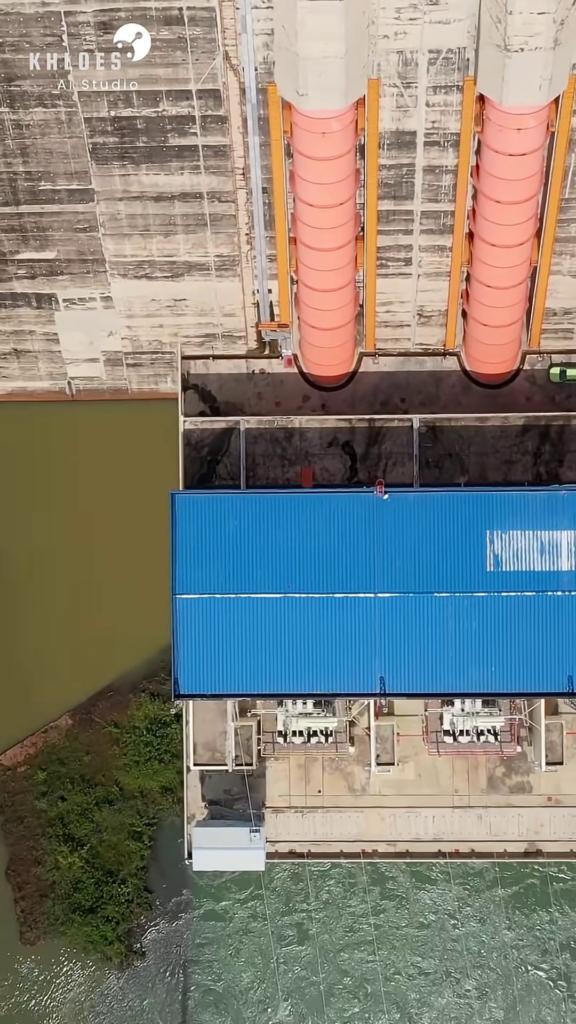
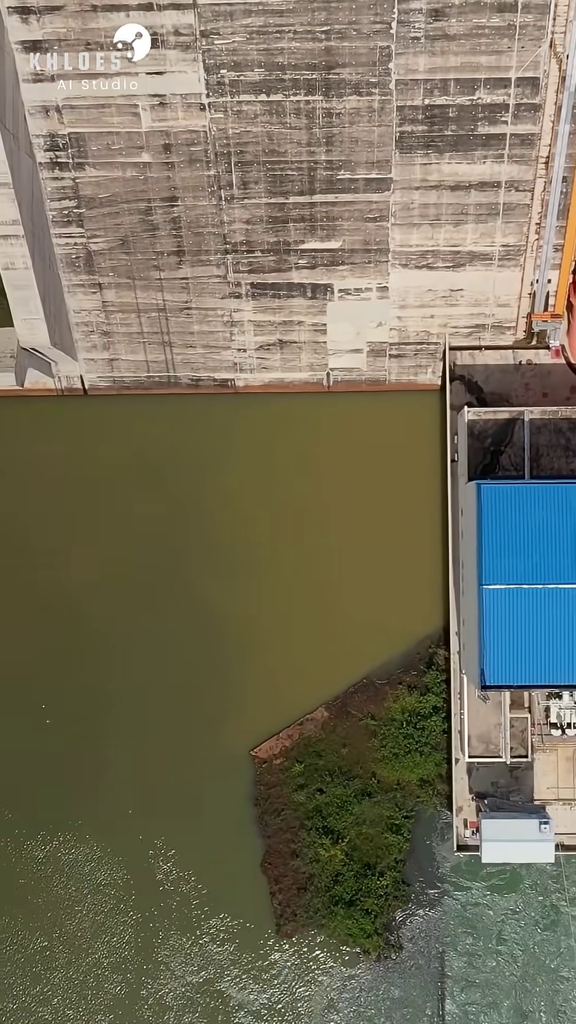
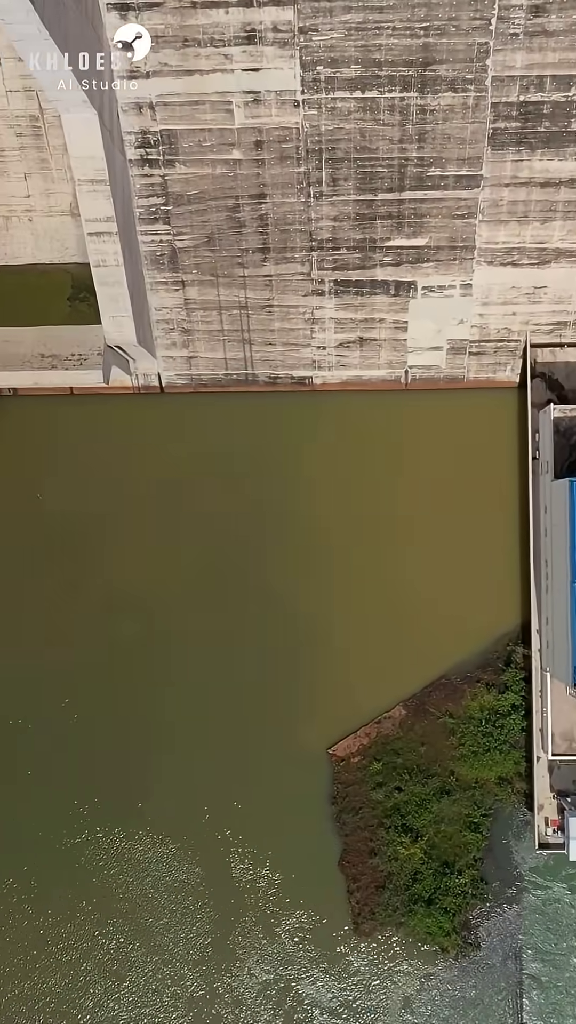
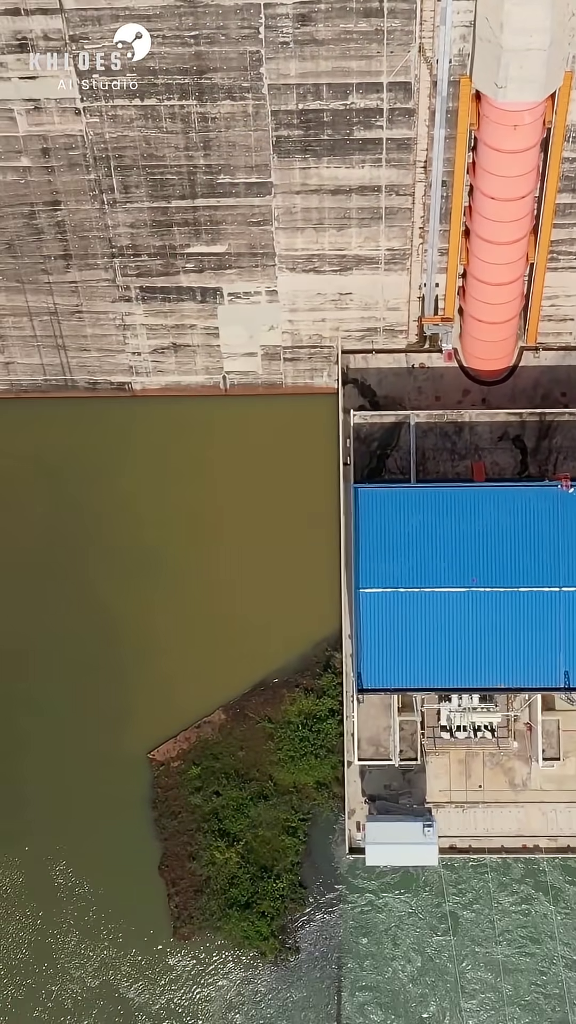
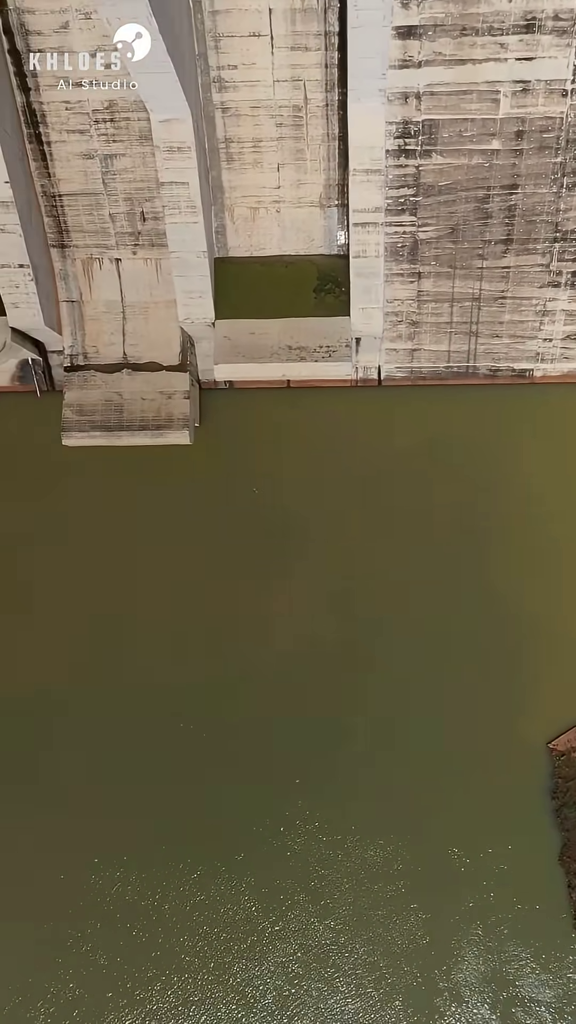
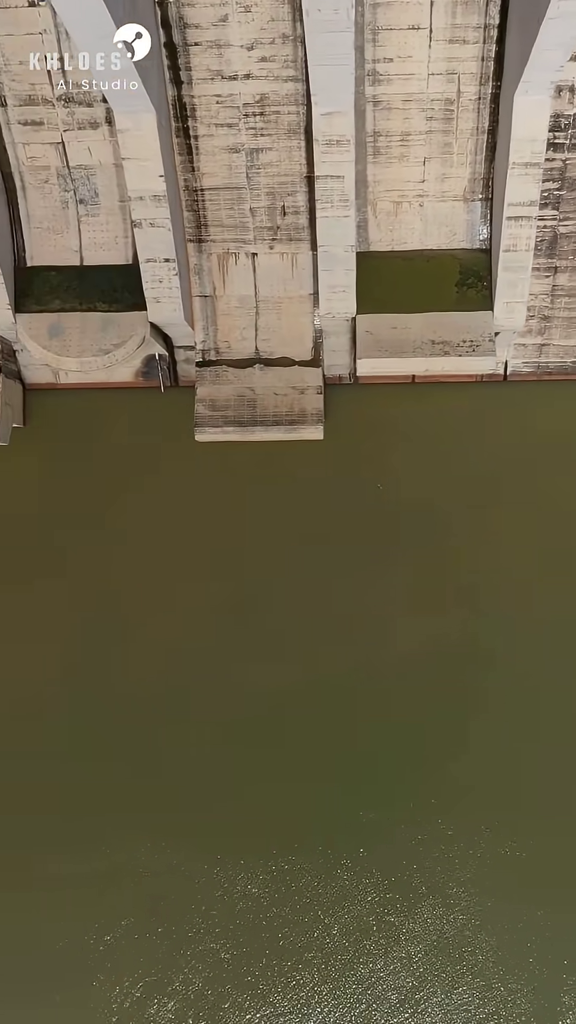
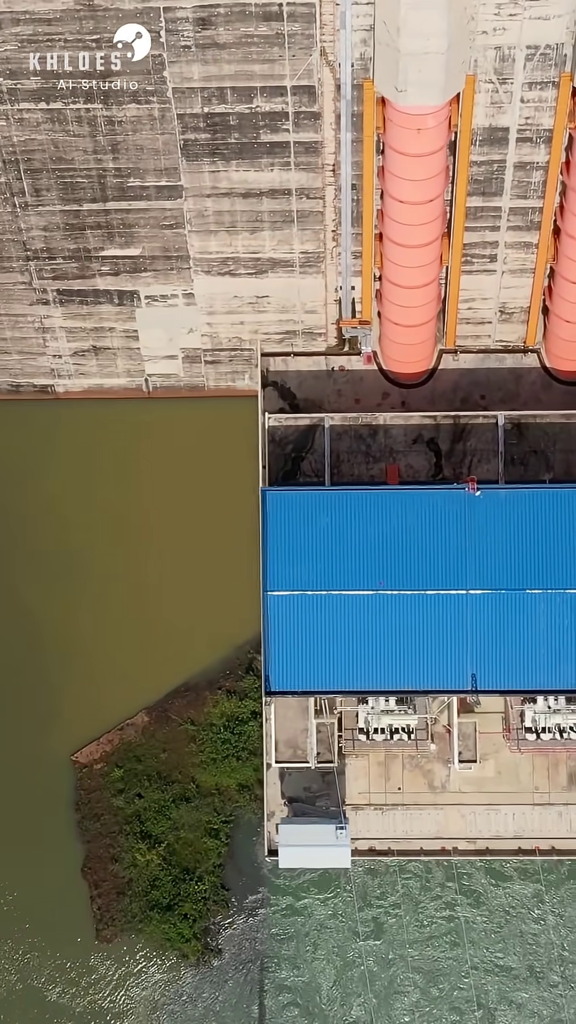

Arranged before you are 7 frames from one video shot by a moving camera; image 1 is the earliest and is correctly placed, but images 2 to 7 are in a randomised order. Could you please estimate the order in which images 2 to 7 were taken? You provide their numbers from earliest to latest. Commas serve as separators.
7, 4, 2, 3, 5, 6
